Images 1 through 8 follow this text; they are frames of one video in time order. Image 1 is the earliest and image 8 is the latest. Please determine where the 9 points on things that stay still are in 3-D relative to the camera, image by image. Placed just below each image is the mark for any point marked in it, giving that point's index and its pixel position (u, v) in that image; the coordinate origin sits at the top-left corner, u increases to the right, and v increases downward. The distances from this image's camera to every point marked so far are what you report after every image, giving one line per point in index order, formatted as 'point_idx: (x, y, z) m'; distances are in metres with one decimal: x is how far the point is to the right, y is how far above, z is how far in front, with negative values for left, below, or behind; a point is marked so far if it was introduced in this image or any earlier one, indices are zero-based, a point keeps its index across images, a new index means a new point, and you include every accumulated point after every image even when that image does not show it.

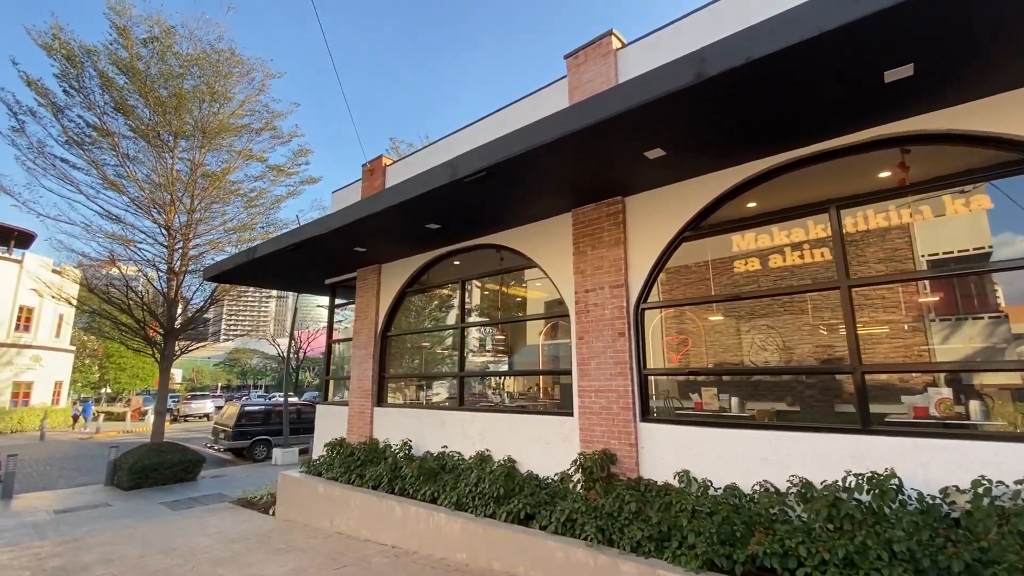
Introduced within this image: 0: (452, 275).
0: (-0.9, +0.3, +7.6) m
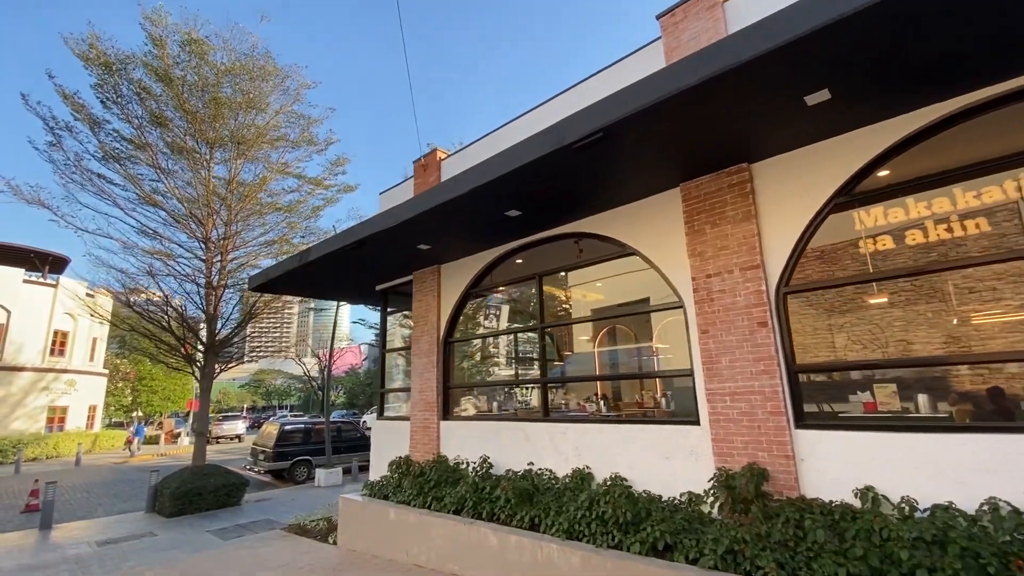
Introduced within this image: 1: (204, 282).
0: (+0.2, +0.3, +6.9) m
1: (-7.6, +0.1, +12.0) m
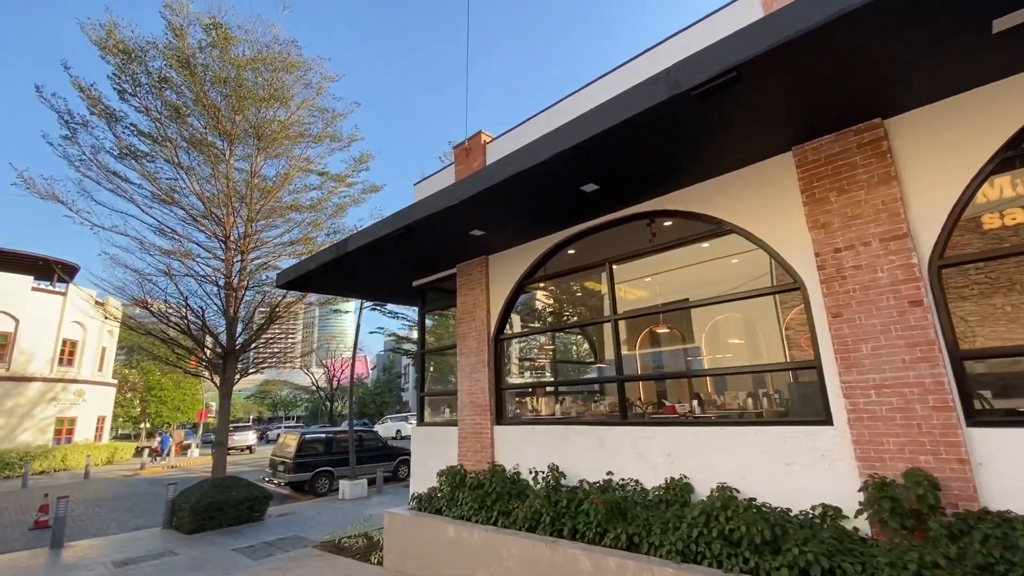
0: (+1.0, +0.4, +6.2) m
1: (-6.8, +0.1, +11.4) m
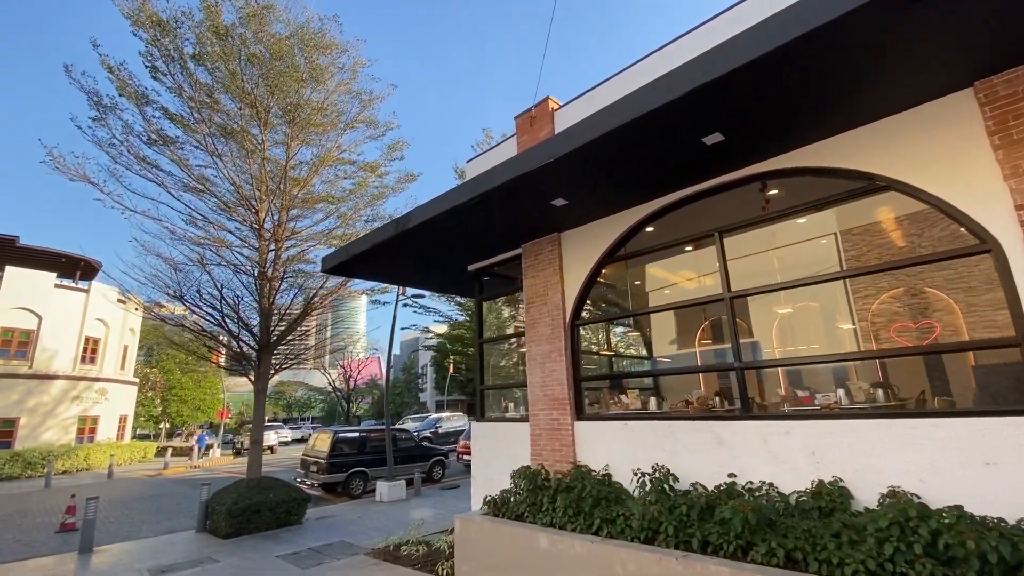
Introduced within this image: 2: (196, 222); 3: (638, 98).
0: (+2.0, +0.7, +5.5) m
1: (-5.7, +0.3, +10.9) m
2: (-7.0, +1.5, +10.7) m
3: (+1.0, +1.6, +4.1) m
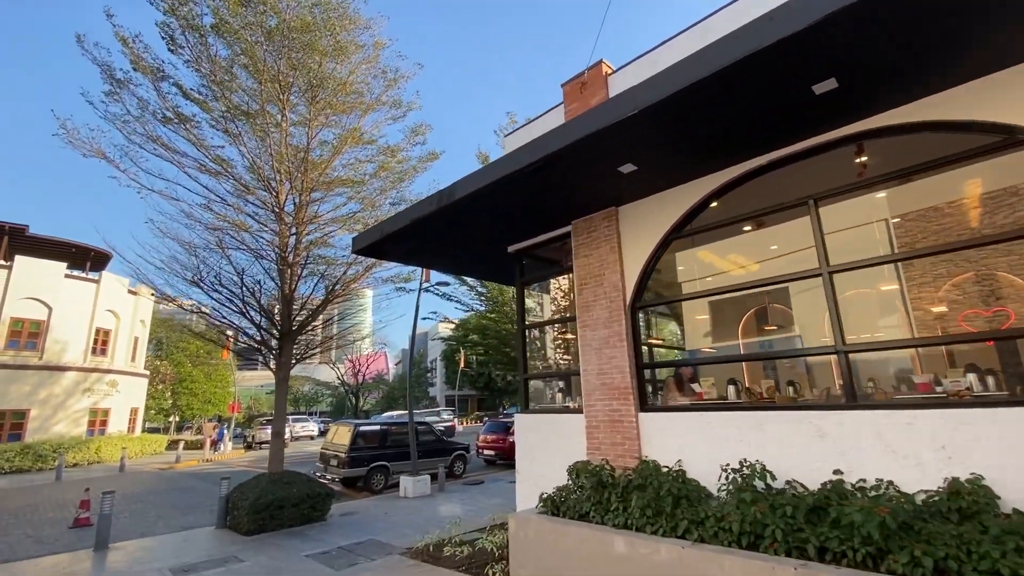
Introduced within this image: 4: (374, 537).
0: (+2.6, +0.9, +5.0) m
1: (-5.0, +0.6, +10.4) m
2: (-6.3, +1.8, +10.3) m
3: (+1.6, +1.8, +3.6) m
4: (-2.2, -3.9, +7.6) m
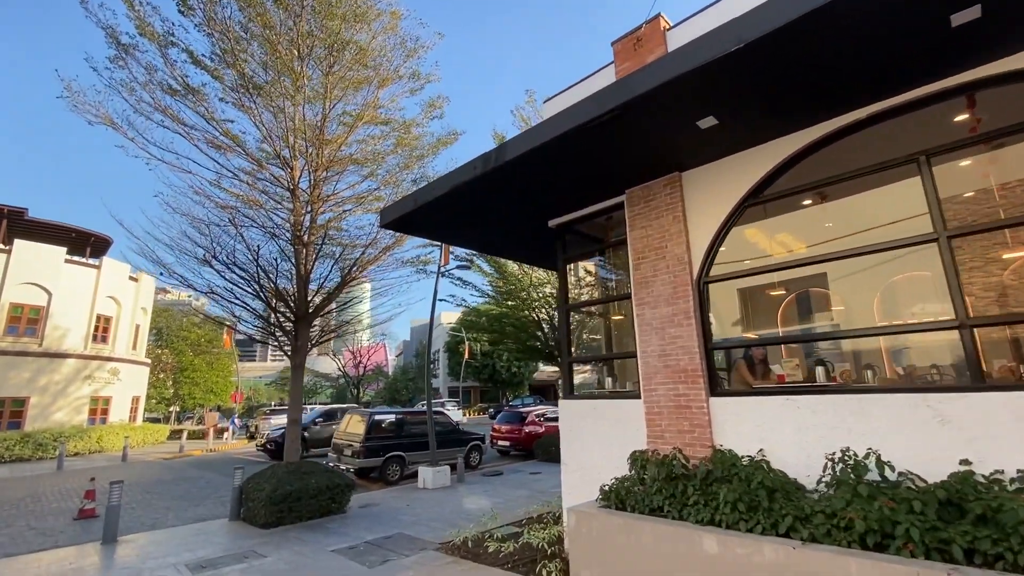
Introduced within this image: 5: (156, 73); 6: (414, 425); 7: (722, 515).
0: (+3.2, +1.2, +4.5) m
1: (-4.5, +1.0, +9.8) m
2: (-5.7, +2.2, +9.7) m
3: (+2.2, +2.1, +3.1) m
4: (-1.6, -3.6, +7.1) m
5: (-6.8, +4.1, +9.3) m
6: (-2.5, -3.5, +12.3) m
7: (+1.6, -1.8, +3.8) m
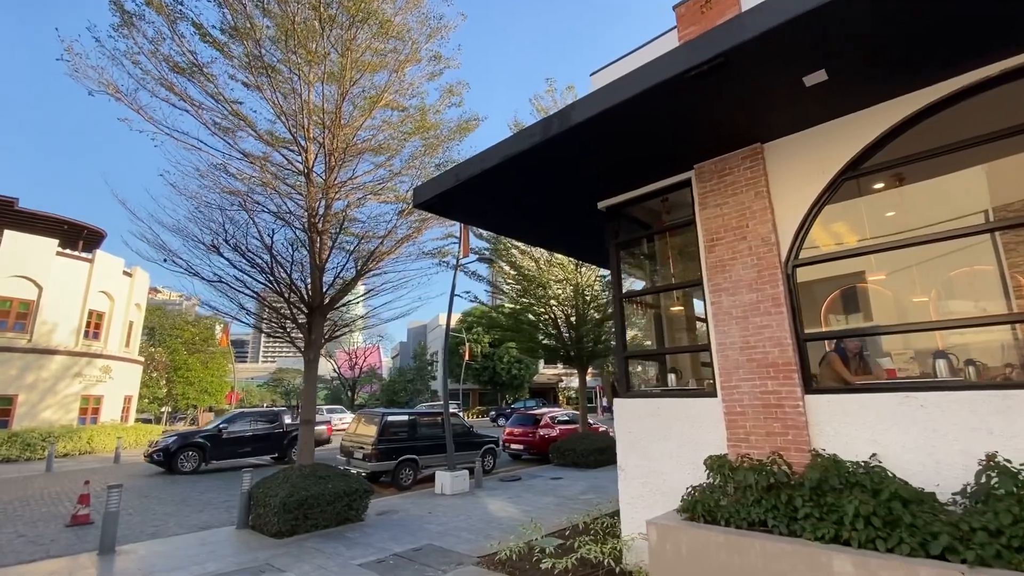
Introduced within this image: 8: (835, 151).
0: (+3.8, +1.3, +3.9) m
1: (-3.9, +1.2, +9.2) m
2: (-5.2, +2.4, +9.1) m
3: (+2.9, +2.2, +2.5) m
4: (-1.1, -3.4, +6.5) m
5: (-6.2, +4.3, +8.7) m
6: (-2.0, -3.3, +11.7) m
7: (+2.2, -1.6, +3.2) m
8: (+2.9, +1.3, +4.4) m
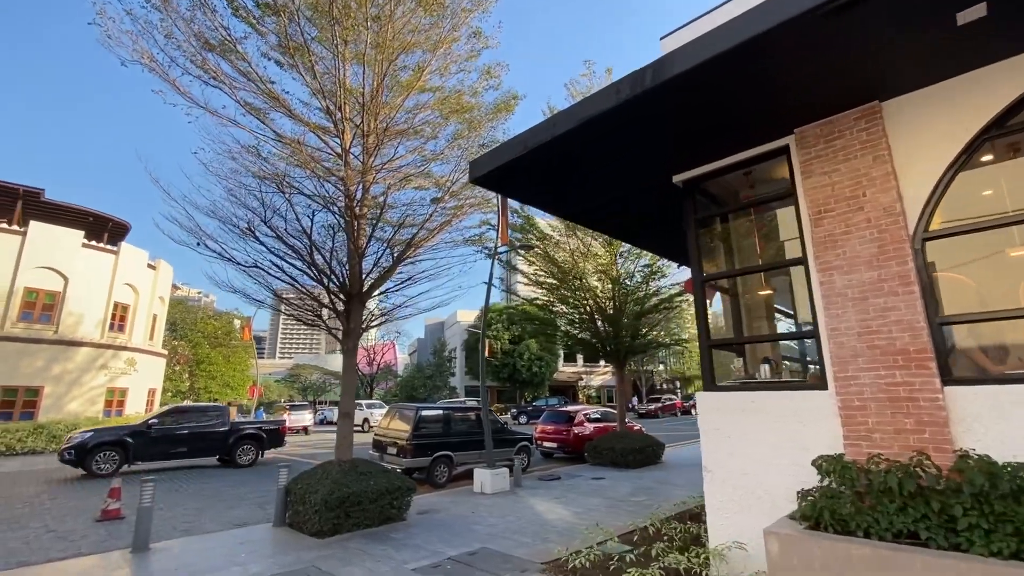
0: (+4.5, +1.5, +3.3) m
1: (-3.1, +1.4, +8.8) m
2: (-4.4, +2.6, +8.7) m
3: (+3.5, +2.4, +1.9) m
4: (-0.4, -3.2, +6.0) m
5: (-5.4, +4.5, +8.3) m
6: (-1.1, -3.1, +11.2) m
7: (+2.9, -1.4, +2.7) m
8: (+3.6, +1.4, +3.9) m
